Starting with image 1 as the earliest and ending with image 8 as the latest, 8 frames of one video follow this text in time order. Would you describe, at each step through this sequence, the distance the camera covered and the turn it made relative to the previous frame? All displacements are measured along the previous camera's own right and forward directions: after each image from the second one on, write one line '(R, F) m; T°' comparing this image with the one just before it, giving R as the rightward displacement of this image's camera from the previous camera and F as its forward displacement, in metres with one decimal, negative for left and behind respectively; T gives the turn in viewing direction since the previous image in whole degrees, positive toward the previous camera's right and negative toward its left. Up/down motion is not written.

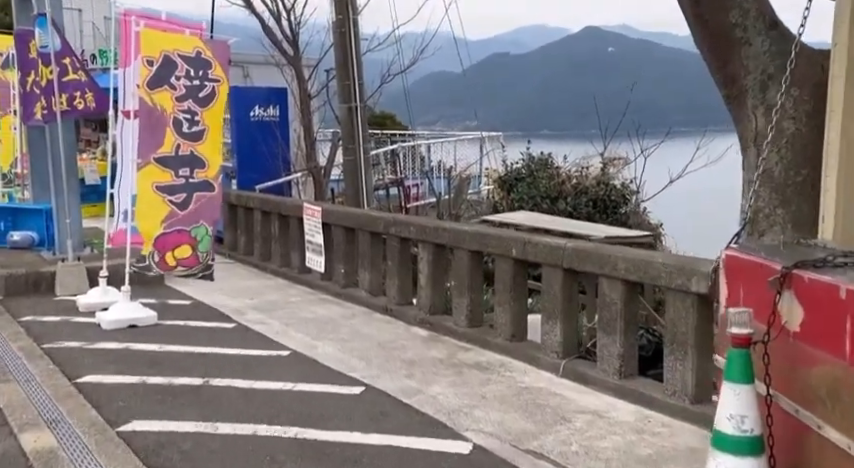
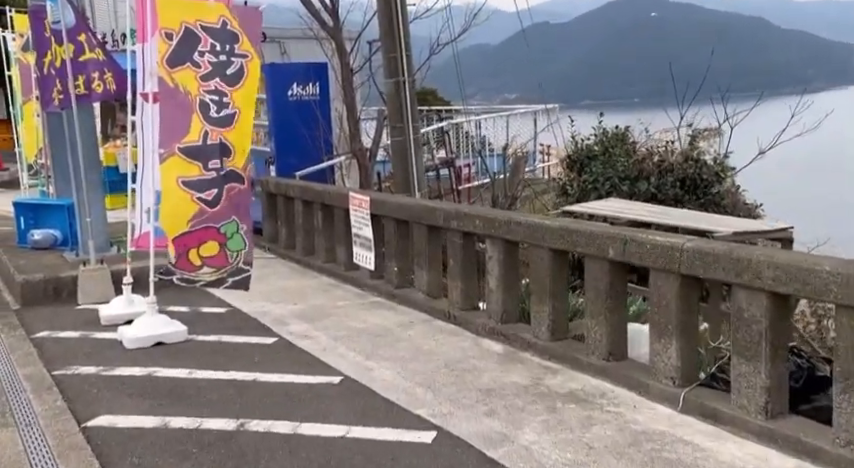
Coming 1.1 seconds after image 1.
(-0.2, +1.1) m; -3°
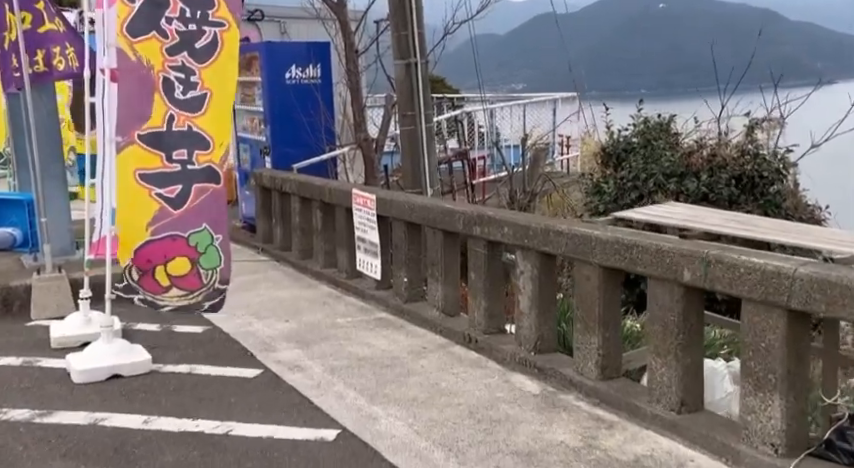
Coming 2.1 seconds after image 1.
(-0.1, +1.1) m; 0°
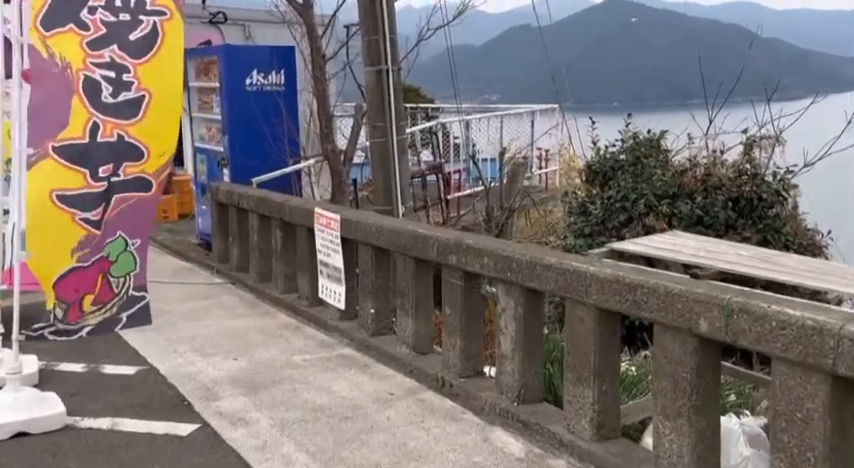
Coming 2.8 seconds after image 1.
(0.0, +0.7) m; +2°
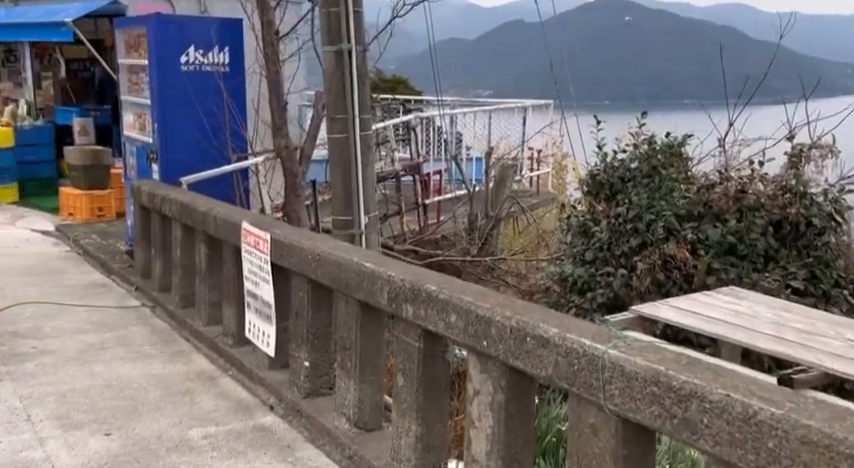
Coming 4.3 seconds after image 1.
(+0.2, +1.5) m; +1°
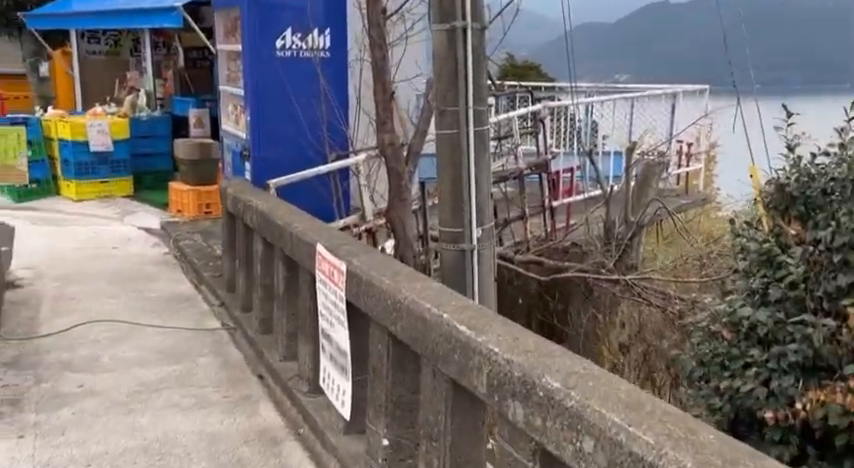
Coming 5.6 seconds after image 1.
(0.0, +1.3) m; -8°
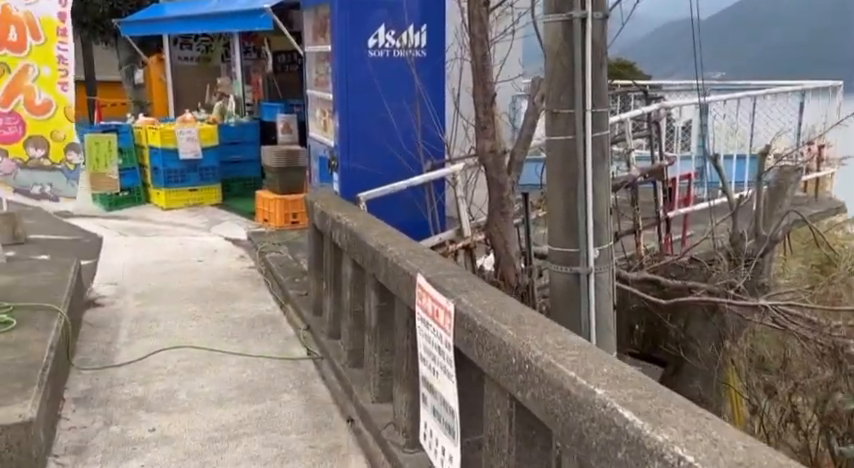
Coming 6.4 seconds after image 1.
(-0.1, +0.7) m; -5°
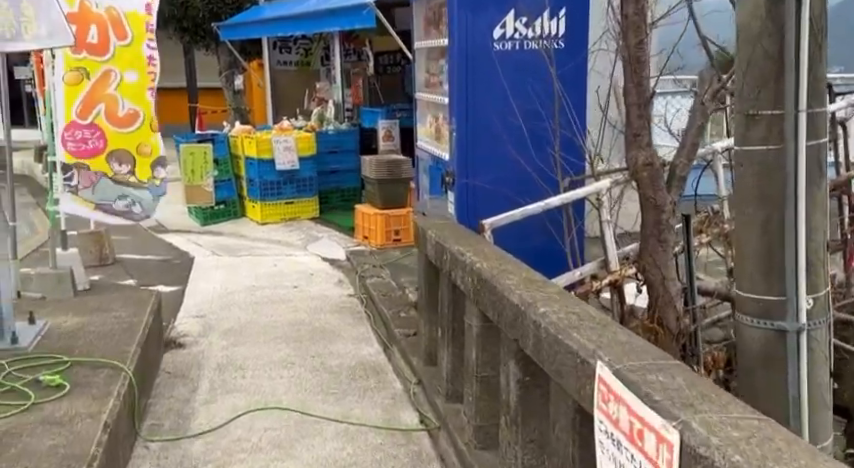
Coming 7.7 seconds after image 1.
(-0.2, +1.2) m; -6°
